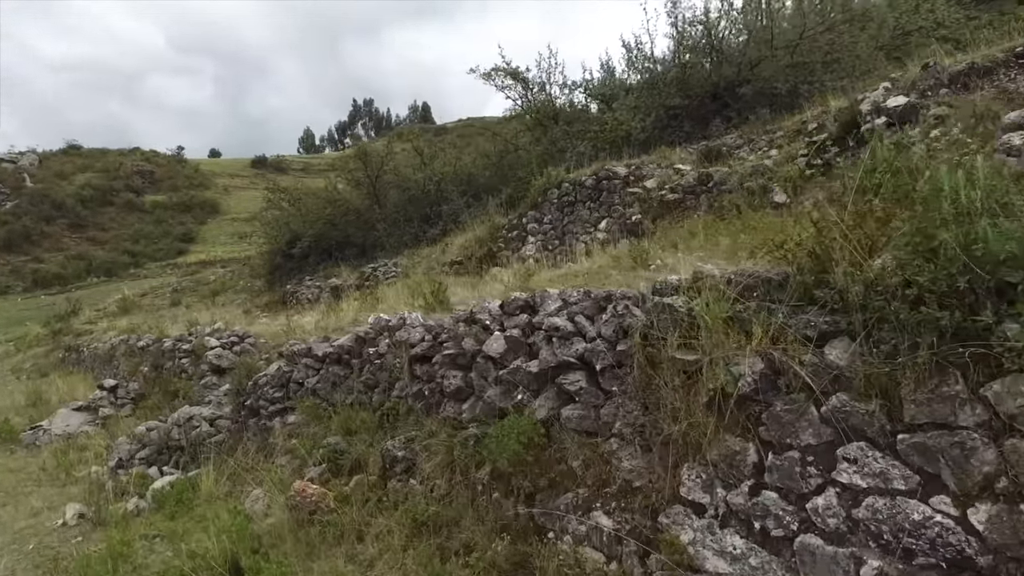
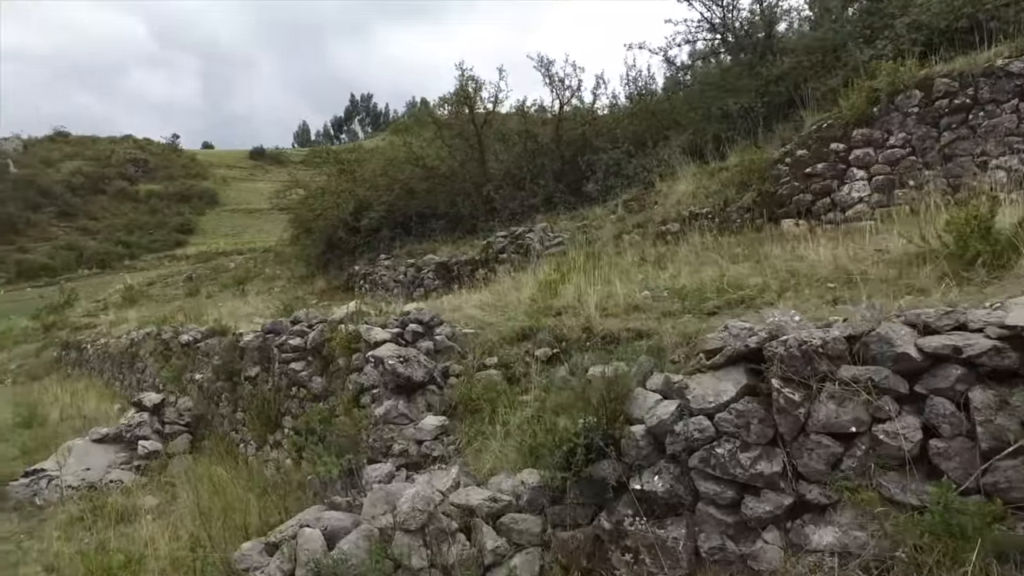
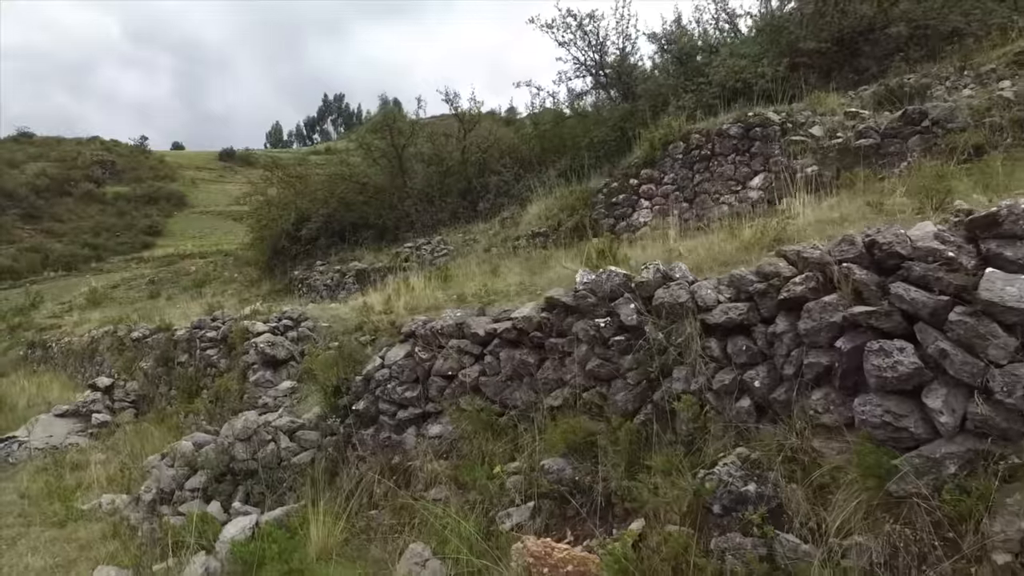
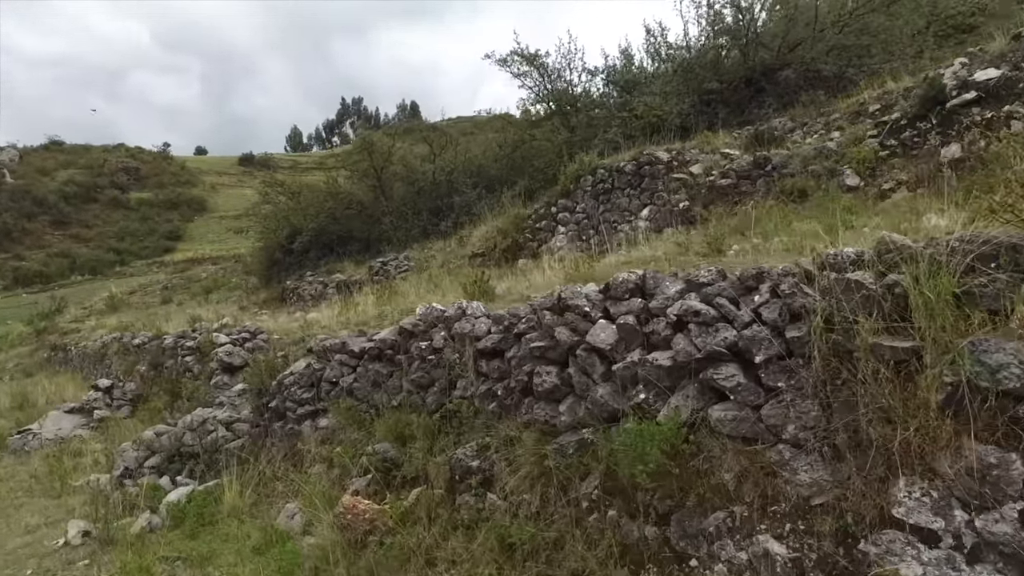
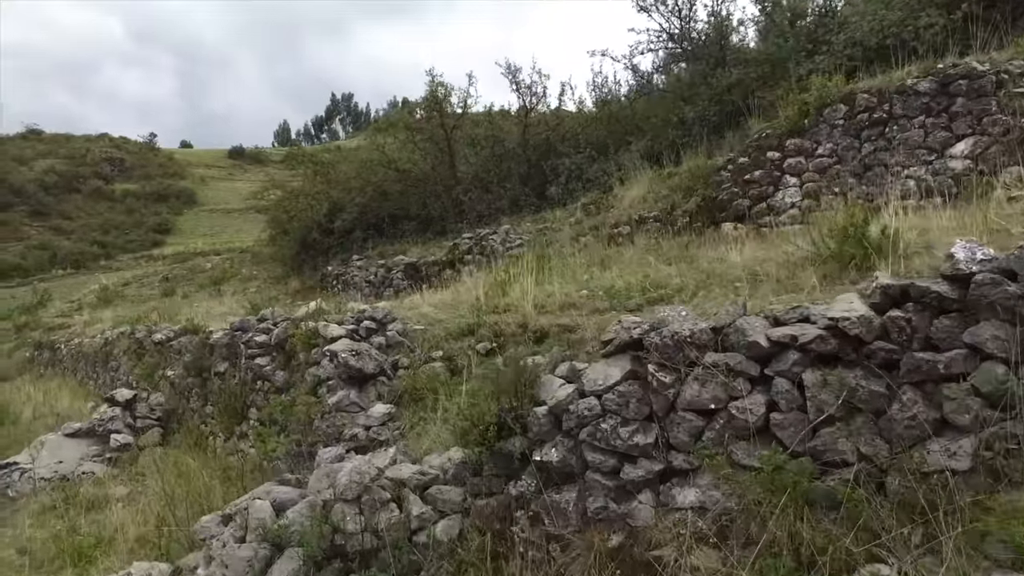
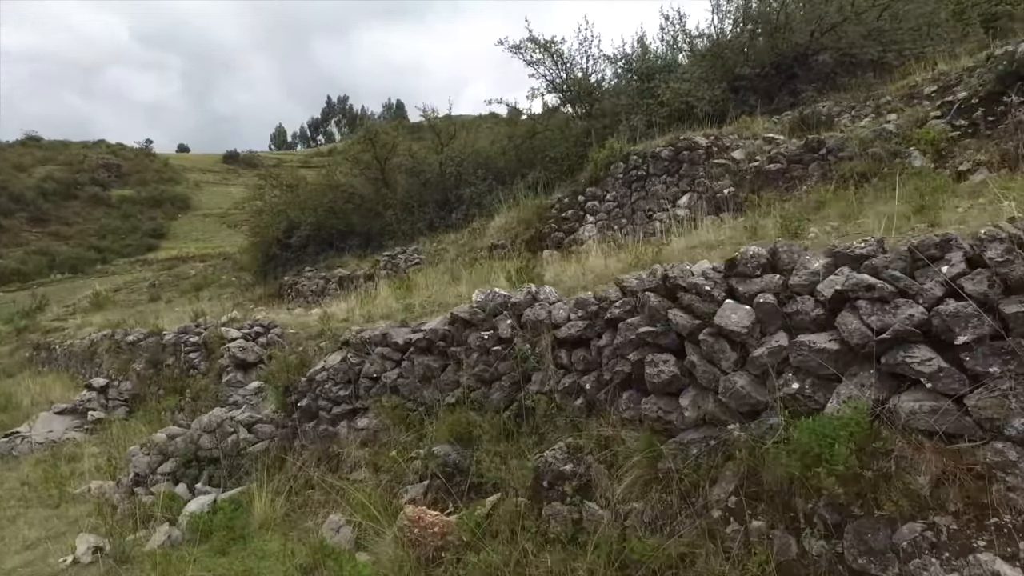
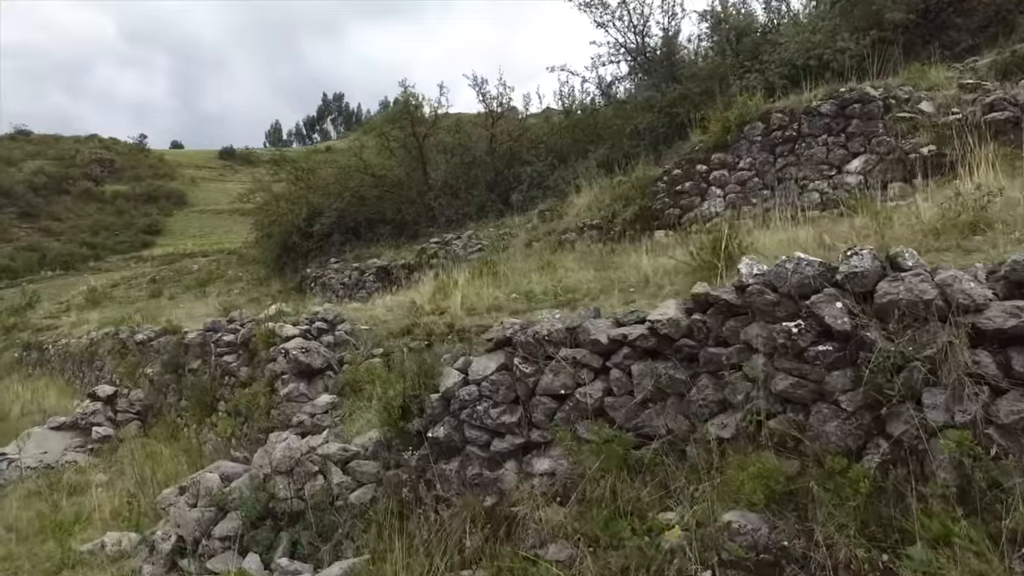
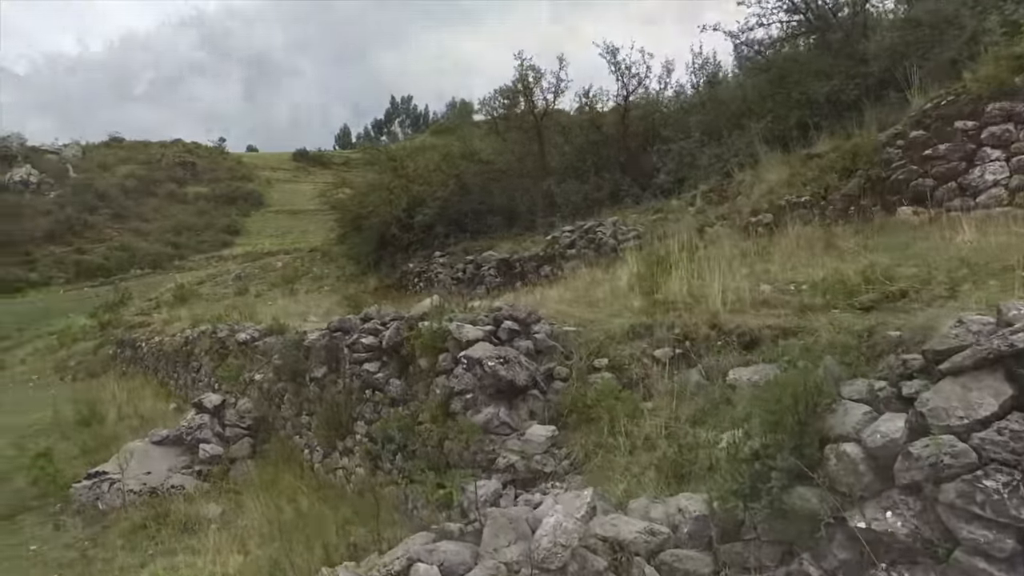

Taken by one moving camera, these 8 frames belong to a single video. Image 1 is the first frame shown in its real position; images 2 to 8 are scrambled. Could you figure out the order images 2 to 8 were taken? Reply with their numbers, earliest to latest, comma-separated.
4, 6, 3, 7, 5, 2, 8
